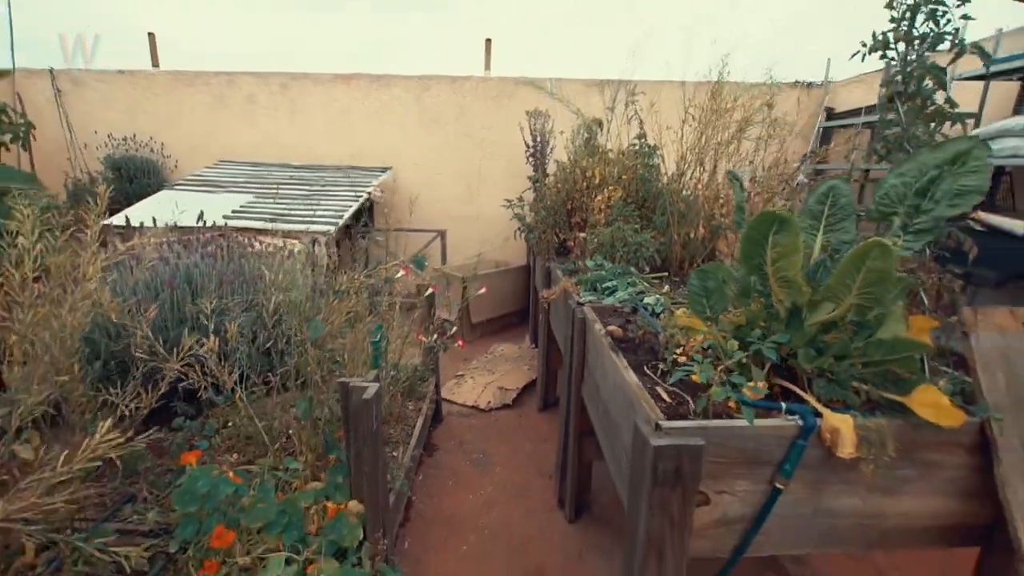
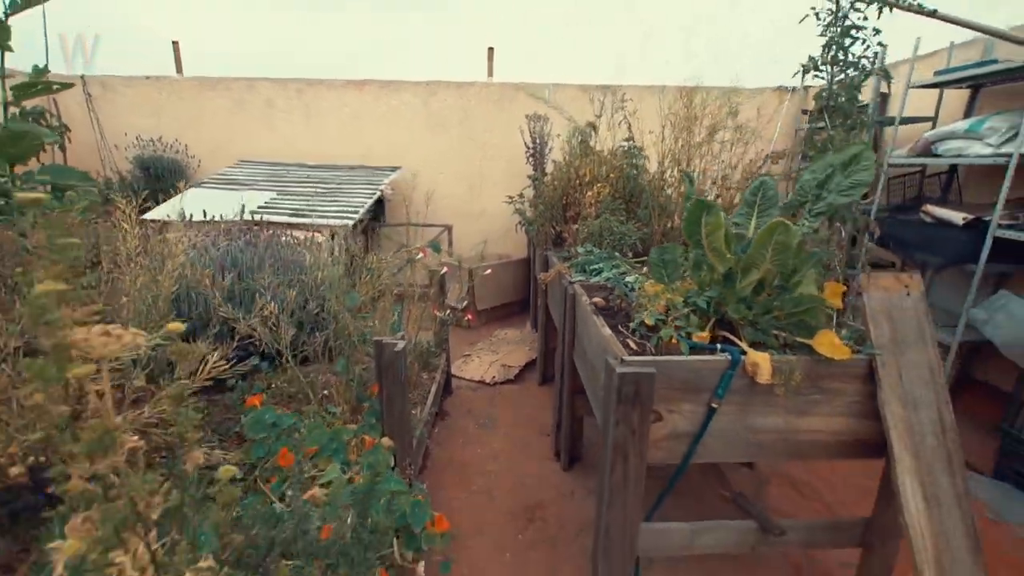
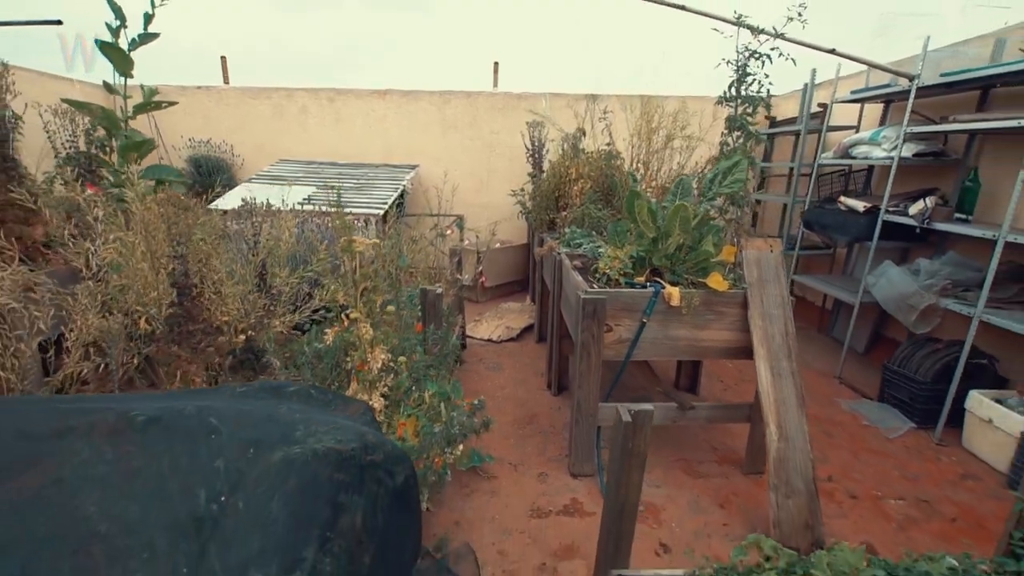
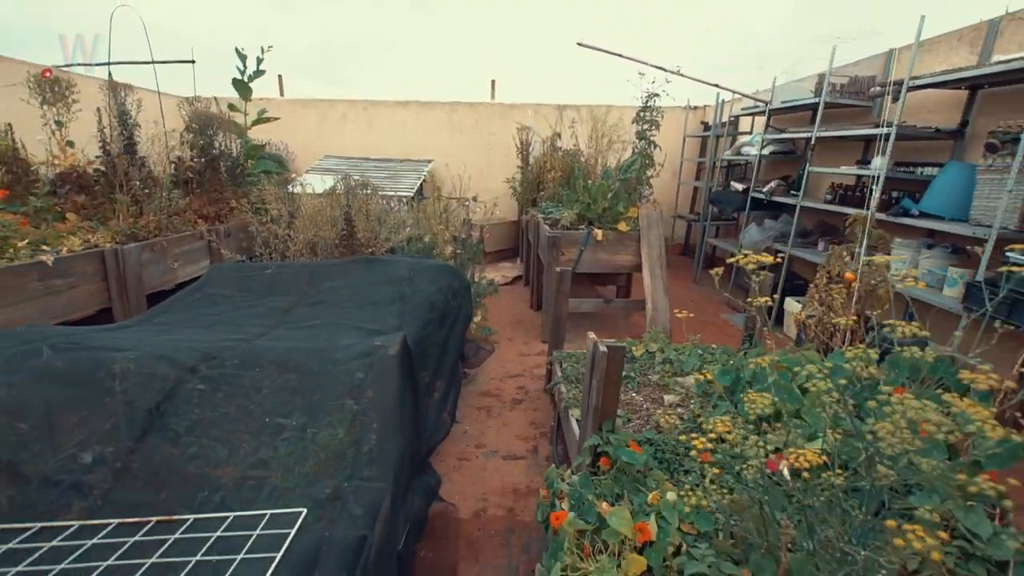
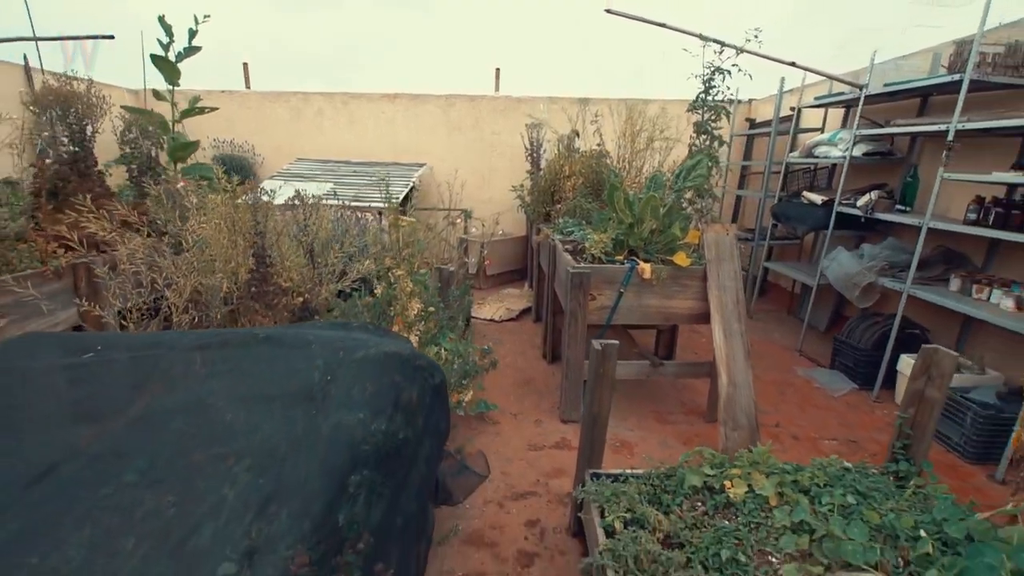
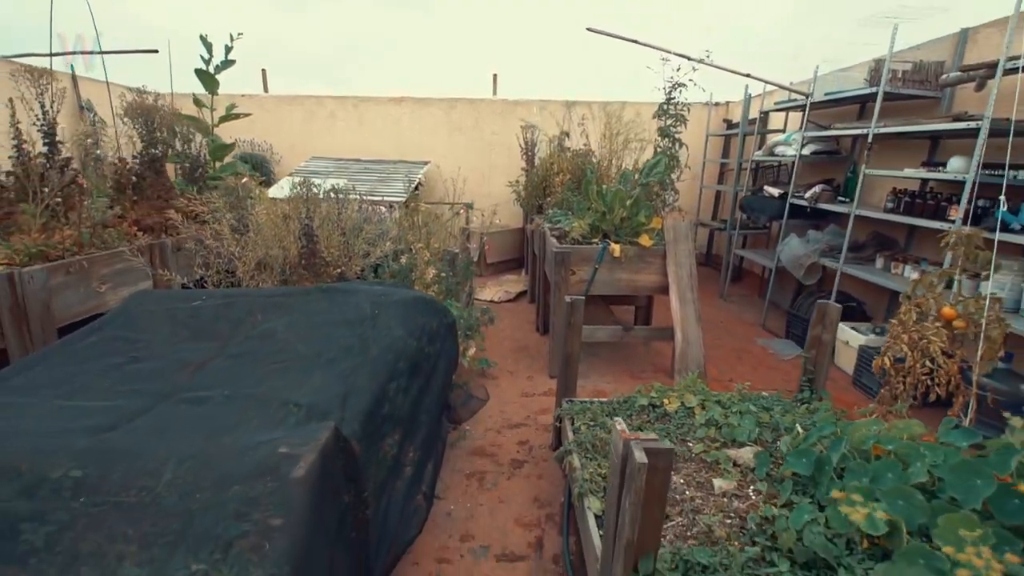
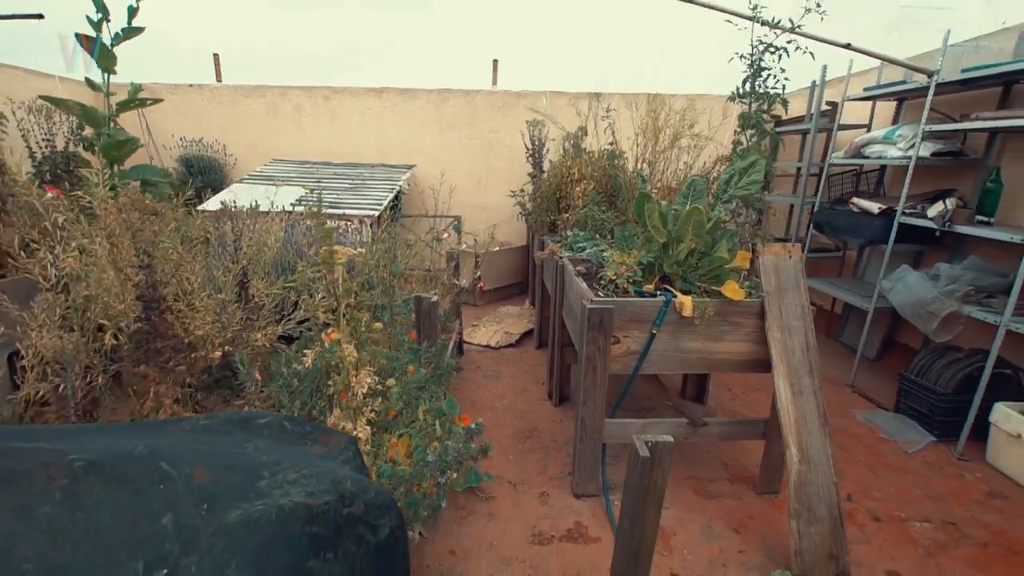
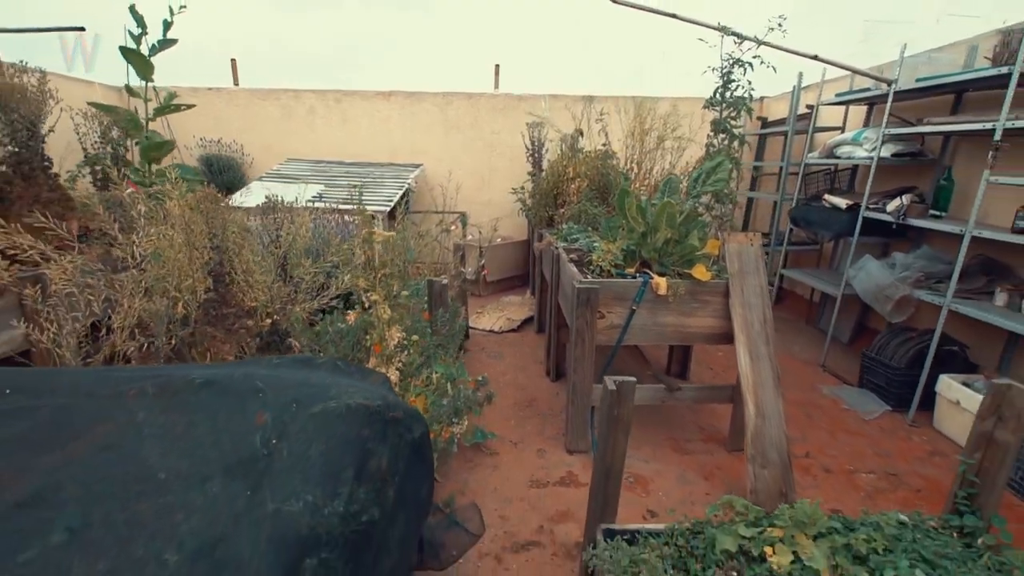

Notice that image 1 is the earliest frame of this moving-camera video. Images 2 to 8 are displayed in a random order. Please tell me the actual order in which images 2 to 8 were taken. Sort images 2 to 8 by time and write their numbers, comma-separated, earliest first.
2, 7, 3, 8, 5, 6, 4
